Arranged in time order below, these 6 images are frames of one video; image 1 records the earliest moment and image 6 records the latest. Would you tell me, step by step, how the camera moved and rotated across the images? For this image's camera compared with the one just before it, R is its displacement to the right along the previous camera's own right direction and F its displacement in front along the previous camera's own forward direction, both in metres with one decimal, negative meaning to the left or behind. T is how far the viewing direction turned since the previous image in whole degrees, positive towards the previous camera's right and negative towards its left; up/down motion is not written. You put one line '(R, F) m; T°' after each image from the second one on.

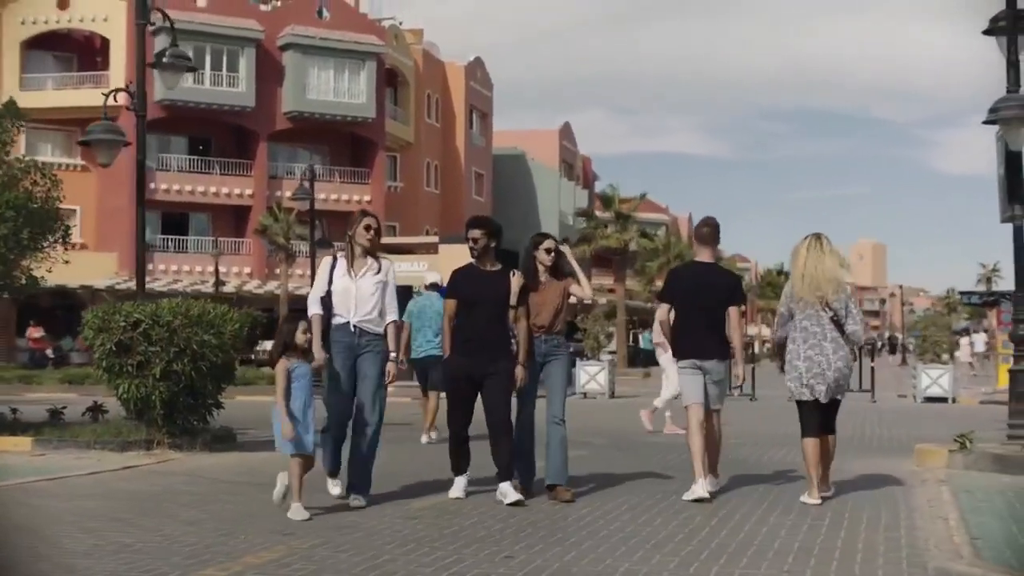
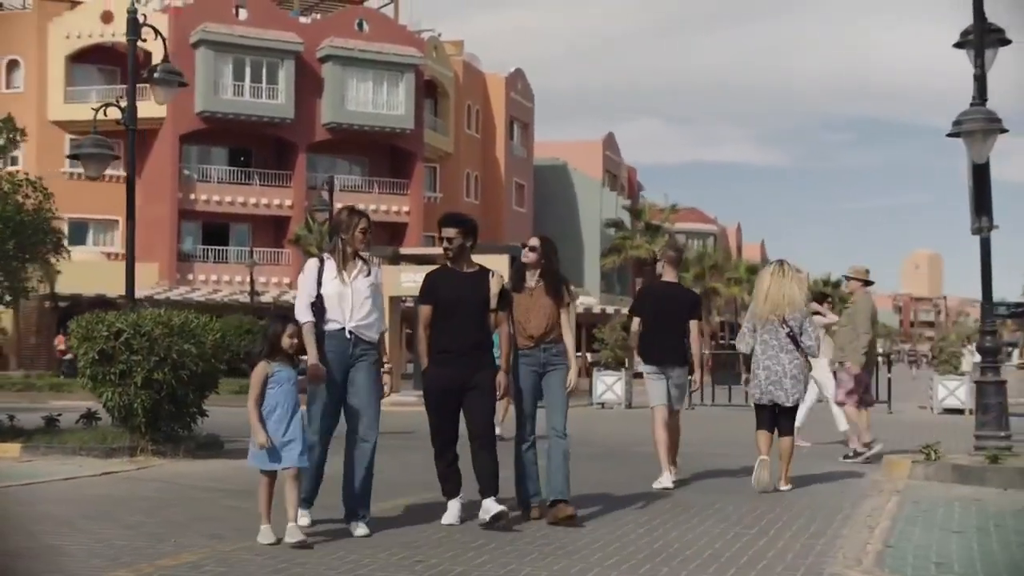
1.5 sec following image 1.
(+0.7, -0.2) m; -2°
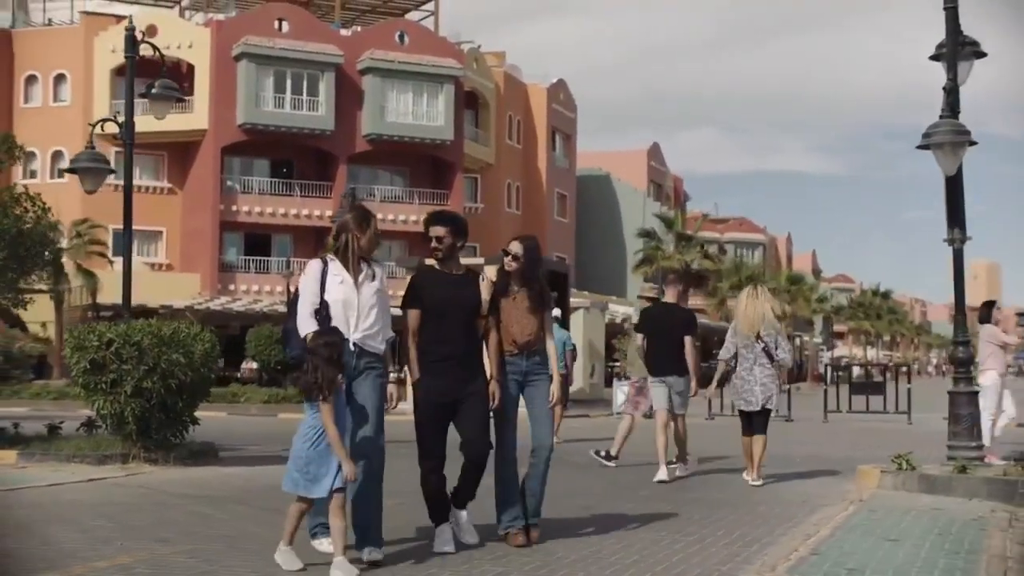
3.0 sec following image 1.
(+0.6, -0.2) m; -2°
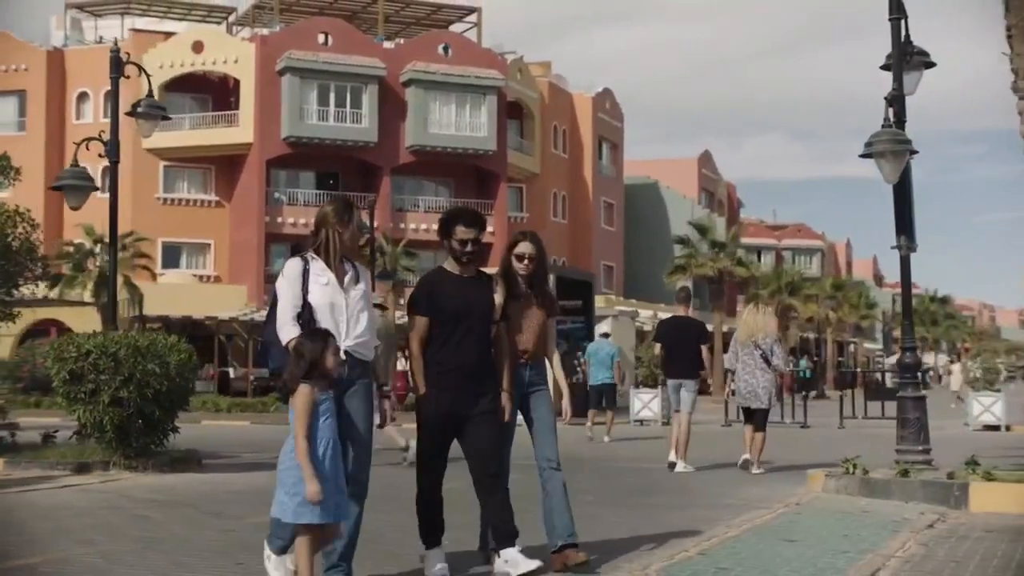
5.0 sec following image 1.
(+0.9, -0.3) m; -2°
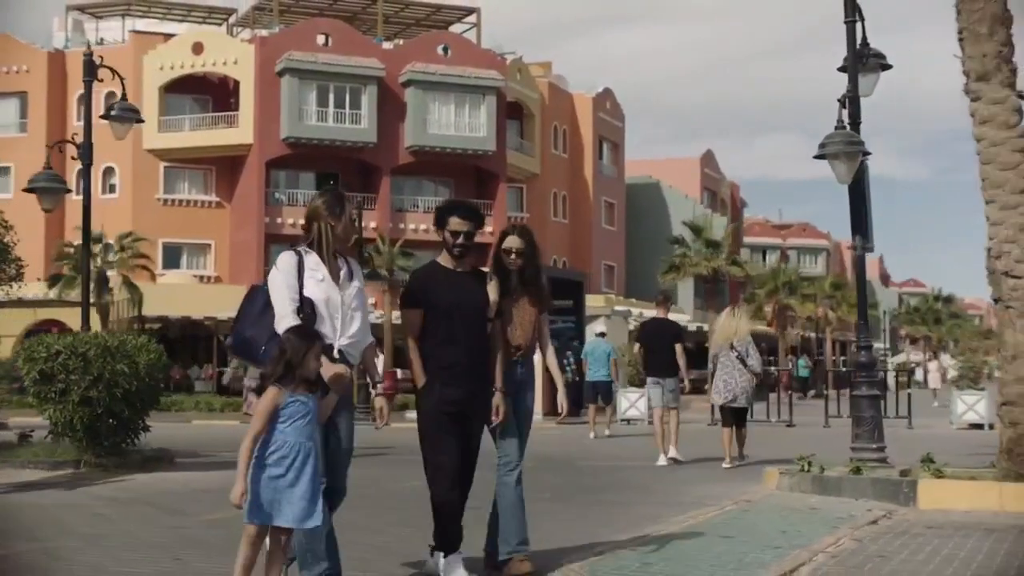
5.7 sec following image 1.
(+0.4, -0.2) m; 0°
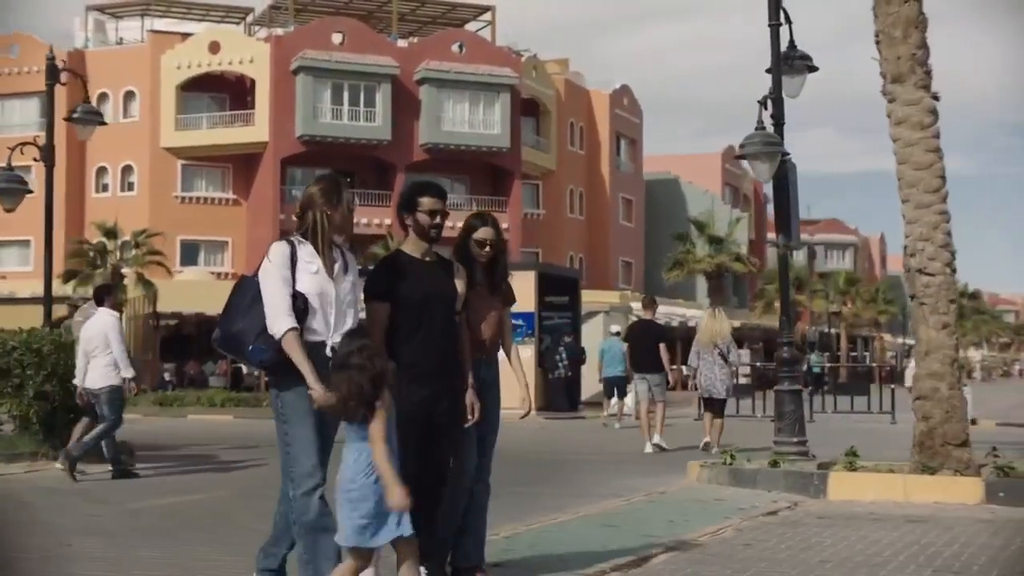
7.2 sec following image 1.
(+0.9, -0.3) m; -1°
